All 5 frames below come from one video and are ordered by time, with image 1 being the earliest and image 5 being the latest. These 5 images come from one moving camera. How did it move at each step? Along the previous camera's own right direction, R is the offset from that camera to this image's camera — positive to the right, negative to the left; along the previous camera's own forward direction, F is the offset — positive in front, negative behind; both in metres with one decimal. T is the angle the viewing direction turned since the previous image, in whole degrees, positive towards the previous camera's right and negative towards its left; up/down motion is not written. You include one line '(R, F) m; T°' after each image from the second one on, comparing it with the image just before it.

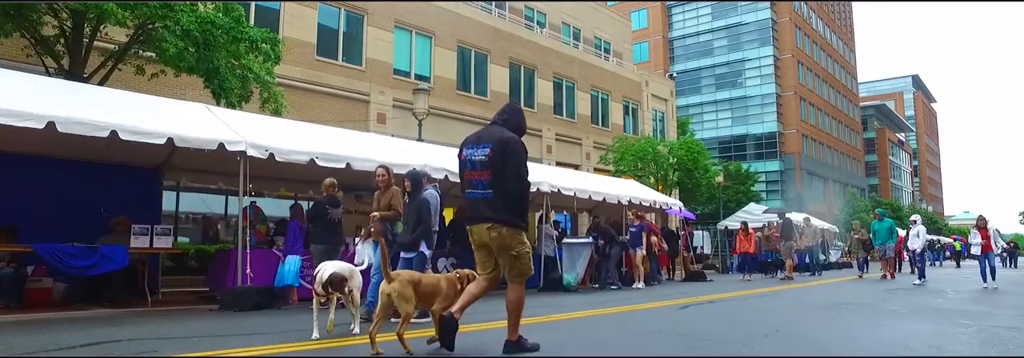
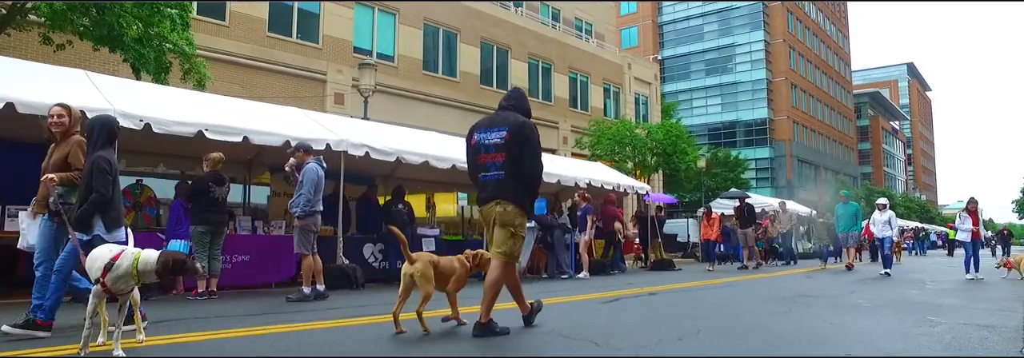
(+1.0, +1.2) m; 0°
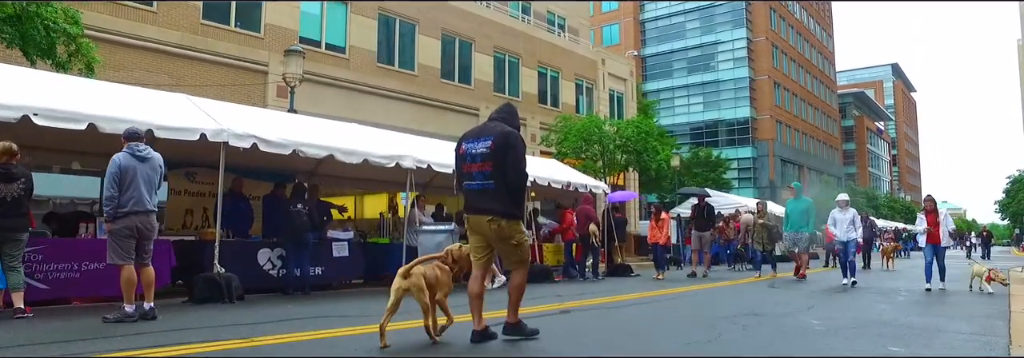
(+1.0, +1.4) m; +1°
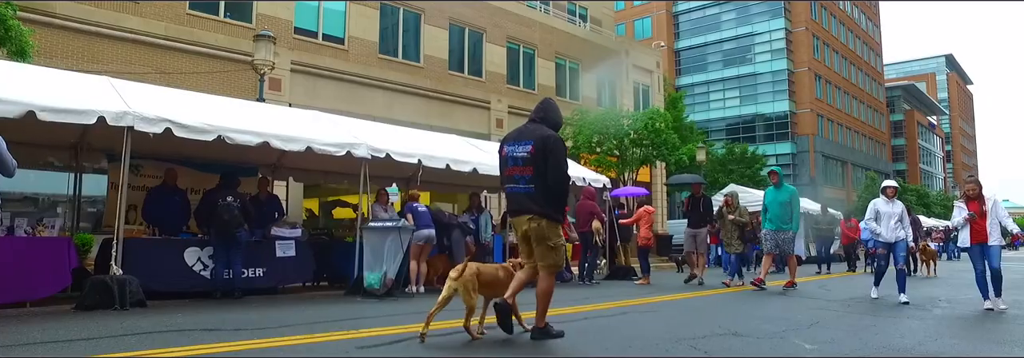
(+1.0, +1.4) m; -3°
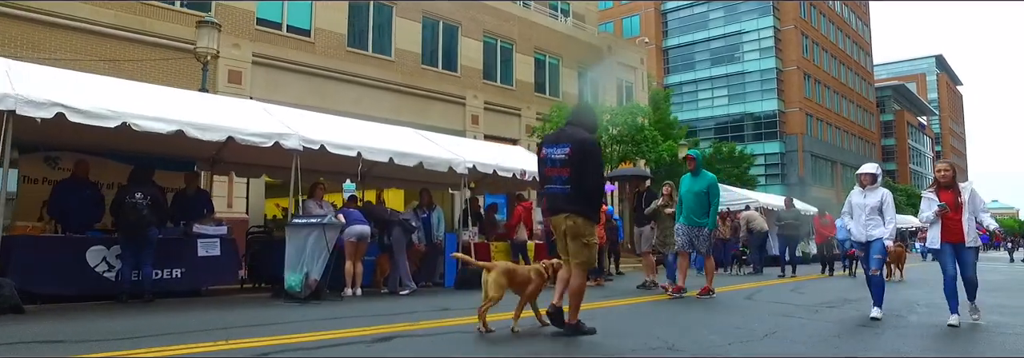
(+0.6, +0.8) m; +1°
